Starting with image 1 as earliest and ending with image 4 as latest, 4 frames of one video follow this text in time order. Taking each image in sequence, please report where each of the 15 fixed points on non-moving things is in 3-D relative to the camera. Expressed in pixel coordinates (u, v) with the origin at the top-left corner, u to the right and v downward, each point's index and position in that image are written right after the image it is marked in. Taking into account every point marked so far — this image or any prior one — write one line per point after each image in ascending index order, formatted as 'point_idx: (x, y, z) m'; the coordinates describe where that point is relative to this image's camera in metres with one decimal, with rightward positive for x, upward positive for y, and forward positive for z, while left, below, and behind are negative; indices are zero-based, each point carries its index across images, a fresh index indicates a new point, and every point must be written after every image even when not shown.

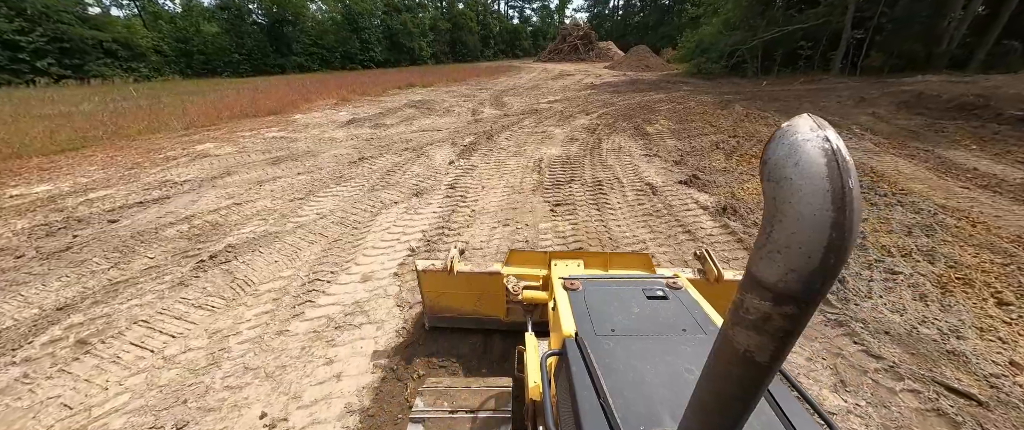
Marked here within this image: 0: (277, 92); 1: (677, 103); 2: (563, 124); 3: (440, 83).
0: (-8.7, +4.6, +12.4) m
1: (+4.7, +3.2, +9.3) m
2: (+1.2, +2.1, +7.6) m
3: (-3.5, +6.3, +15.9) m
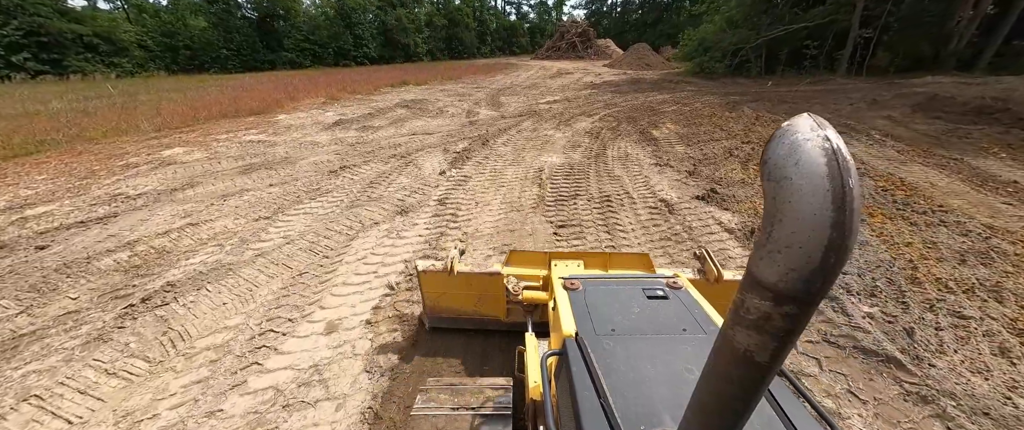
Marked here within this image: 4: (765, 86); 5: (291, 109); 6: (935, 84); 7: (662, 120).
0: (-8.8, +4.5, +11.8) m
1: (+4.6, +3.0, +8.9) m
2: (+1.1, +1.9, +7.2) m
3: (-3.6, +6.2, +15.3) m
4: (+8.9, +4.5, +11.7) m
5: (-6.1, +2.9, +9.1) m
6: (+13.0, +4.0, +10.1) m
7: (+3.4, +2.1, +7.4) m
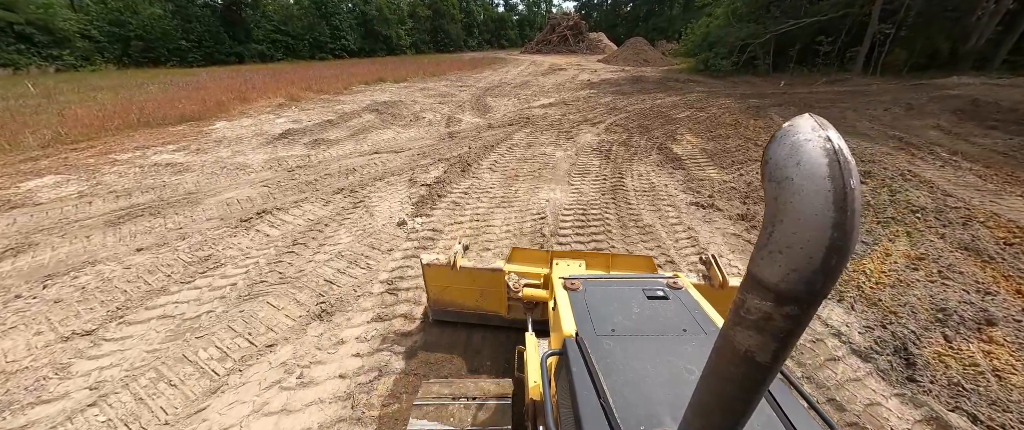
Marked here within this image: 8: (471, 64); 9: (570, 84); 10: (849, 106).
0: (-9.2, +4.0, +10.3) m
1: (+4.3, +2.5, +7.7) m
2: (+0.9, +1.3, +5.9) m
3: (-4.1, +5.8, +13.9) m
4: (+8.5, +4.1, +10.6) m
5: (-6.4, +2.3, +7.6) m
6: (+12.7, +3.6, +9.2) m
7: (+3.2, +1.6, +6.2) m
8: (-2.4, +8.6, +18.9) m
9: (+2.1, +4.6, +11.7) m
10: (+8.0, +2.6, +7.8) m
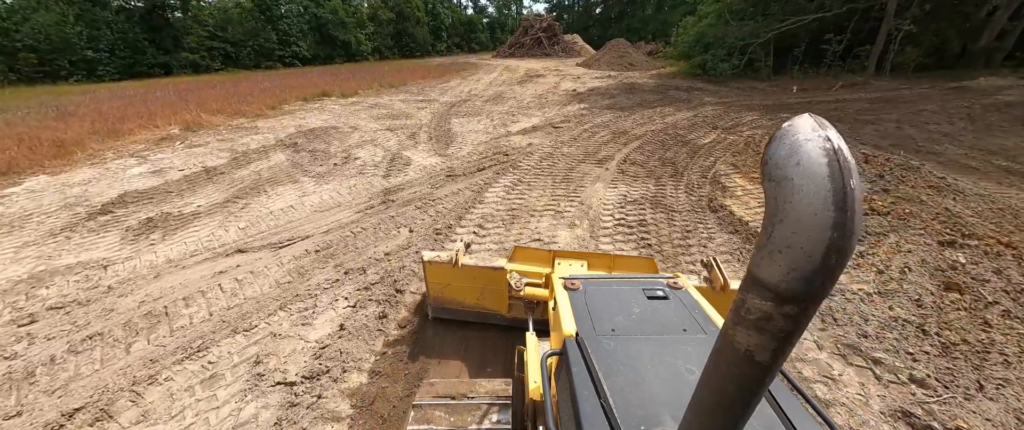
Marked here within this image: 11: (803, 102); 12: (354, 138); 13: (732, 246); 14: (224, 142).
0: (-9.8, +2.4, +7.7) m
1: (+3.8, +1.6, +6.0) m
2: (+0.6, +0.3, +4.0) m
3: (-5.1, +4.4, +11.6) m
4: (+7.7, +3.4, +9.1) m
5: (-6.8, +0.9, +5.2) m
6: (+12.0, +3.1, +8.0) m
7: (+2.8, +0.6, +4.4) m
8: (-3.9, +7.3, +16.8) m
9: (+1.2, +3.6, +9.9) m
10: (+7.5, +1.8, +6.3) m
11: (+7.0, +2.7, +7.9) m
12: (-3.1, +1.6, +6.5) m
13: (+1.9, -0.2, +3.1) m
14: (-5.4, +1.4, +6.2) m
